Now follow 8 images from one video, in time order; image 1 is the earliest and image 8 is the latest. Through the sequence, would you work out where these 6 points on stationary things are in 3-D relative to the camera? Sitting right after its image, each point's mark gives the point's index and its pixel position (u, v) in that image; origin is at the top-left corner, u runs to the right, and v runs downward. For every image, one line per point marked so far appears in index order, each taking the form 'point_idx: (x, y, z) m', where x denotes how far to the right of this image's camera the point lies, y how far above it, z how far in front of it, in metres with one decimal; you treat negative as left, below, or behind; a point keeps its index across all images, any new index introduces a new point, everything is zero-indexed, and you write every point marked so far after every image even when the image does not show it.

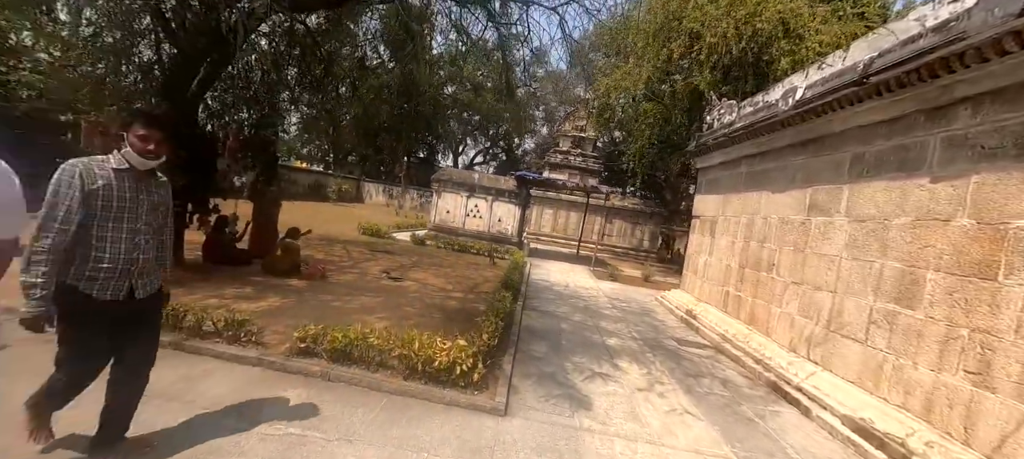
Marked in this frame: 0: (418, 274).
0: (-1.9, -0.9, +7.9) m
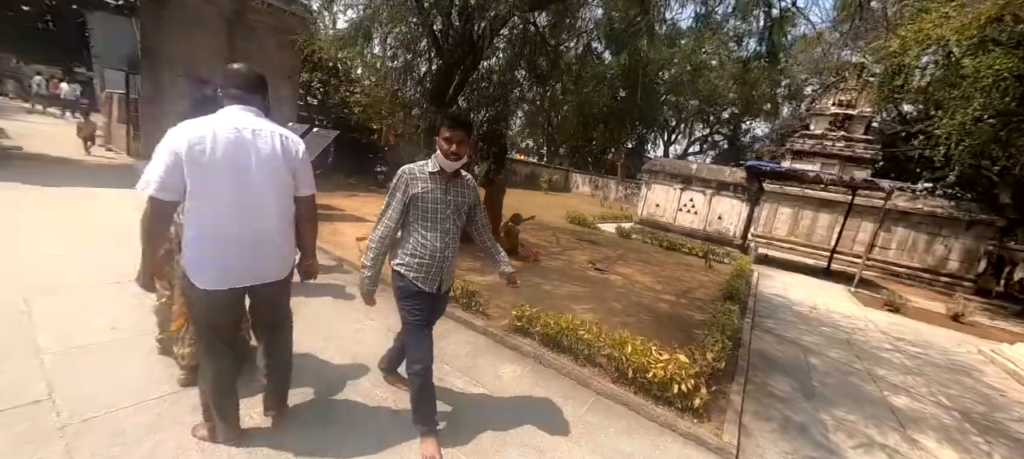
0: (+2.2, -0.8, +7.6) m
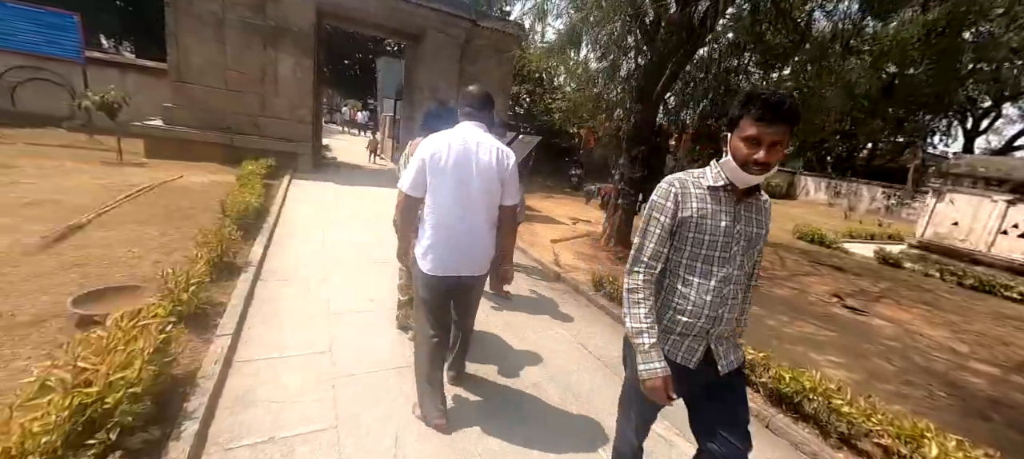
0: (+5.4, -1.1, +5.5) m
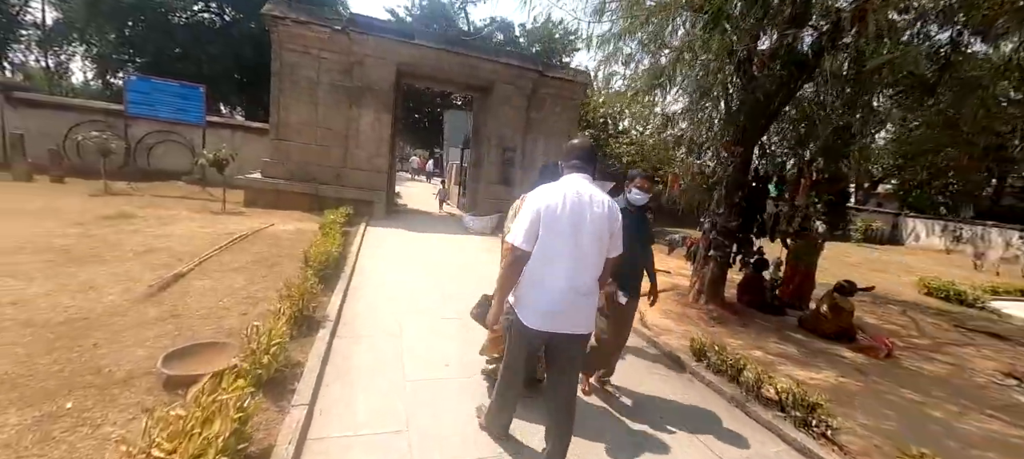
0: (+6.4, -1.8, +4.1) m
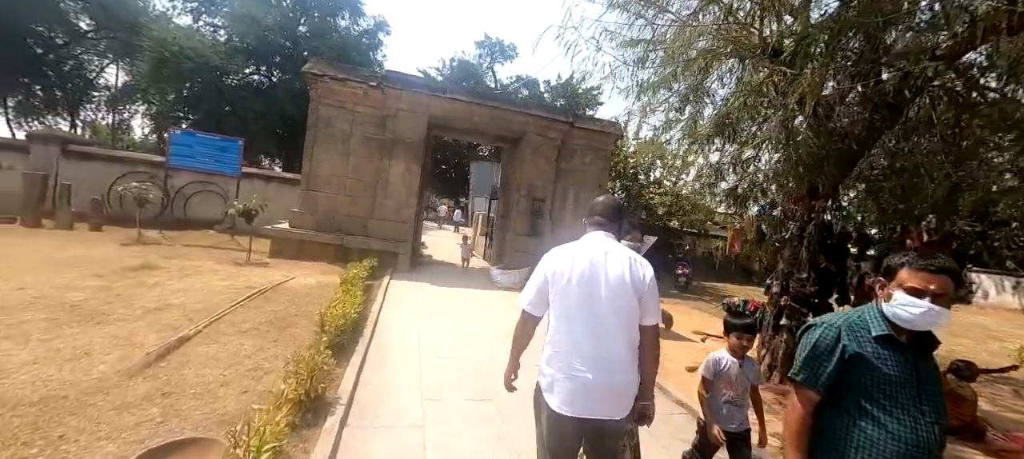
0: (+6.7, -2.5, +2.9) m
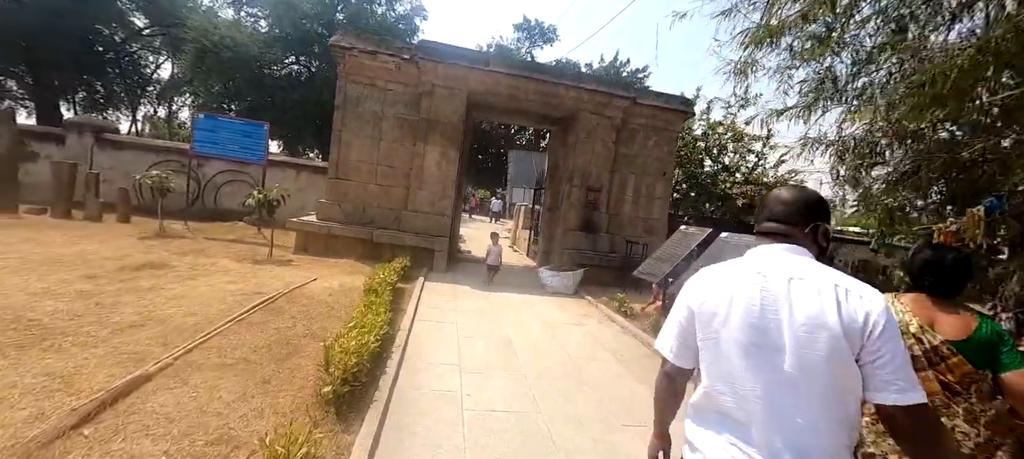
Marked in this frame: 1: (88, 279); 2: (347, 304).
0: (+7.2, -2.5, +0.9) m
1: (-5.6, -0.6, +5.1) m
2: (-2.2, -1.0, +5.2) m
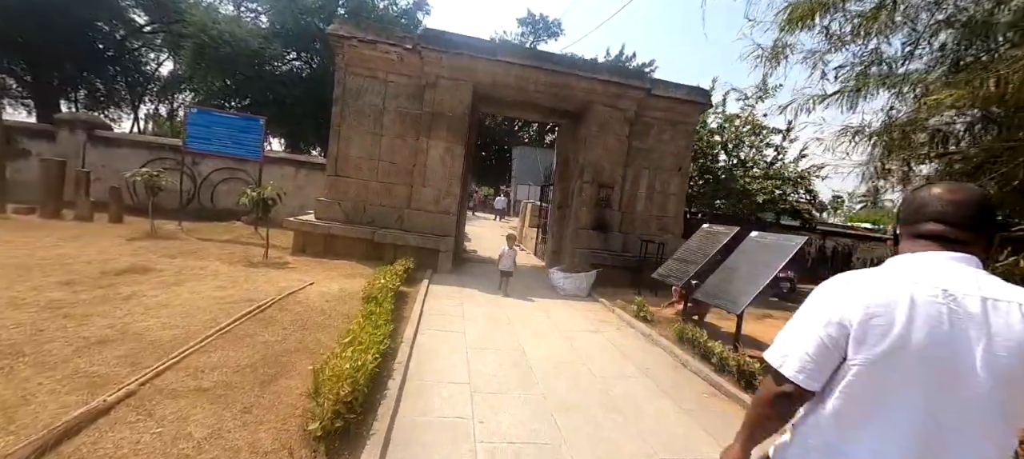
0: (+7.3, -2.5, +0.4) m
1: (-5.4, -0.7, +4.7) m
2: (-2.1, -1.0, +4.8) m
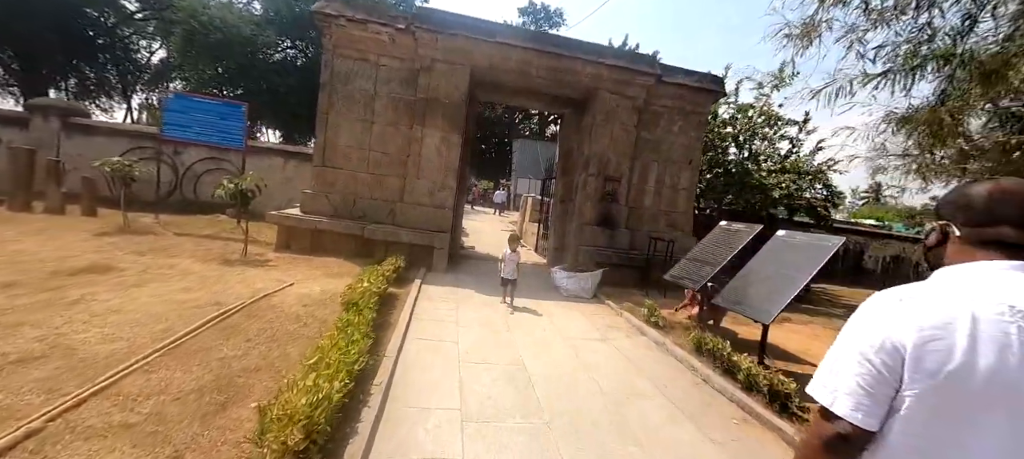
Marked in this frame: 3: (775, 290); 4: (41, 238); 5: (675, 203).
0: (+7.3, -2.6, -0.1) m
1: (-5.4, -0.6, +4.1) m
2: (-2.1, -1.0, +4.2) m
3: (+3.0, -0.7, +4.4) m
4: (-7.6, -0.1, +6.2) m
5: (+3.9, +0.6, +9.1) m
